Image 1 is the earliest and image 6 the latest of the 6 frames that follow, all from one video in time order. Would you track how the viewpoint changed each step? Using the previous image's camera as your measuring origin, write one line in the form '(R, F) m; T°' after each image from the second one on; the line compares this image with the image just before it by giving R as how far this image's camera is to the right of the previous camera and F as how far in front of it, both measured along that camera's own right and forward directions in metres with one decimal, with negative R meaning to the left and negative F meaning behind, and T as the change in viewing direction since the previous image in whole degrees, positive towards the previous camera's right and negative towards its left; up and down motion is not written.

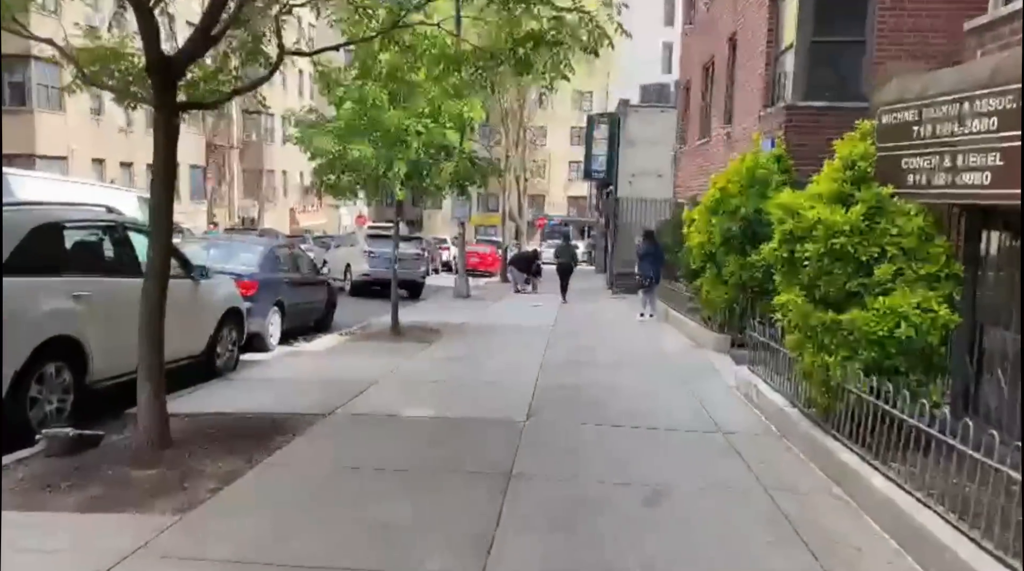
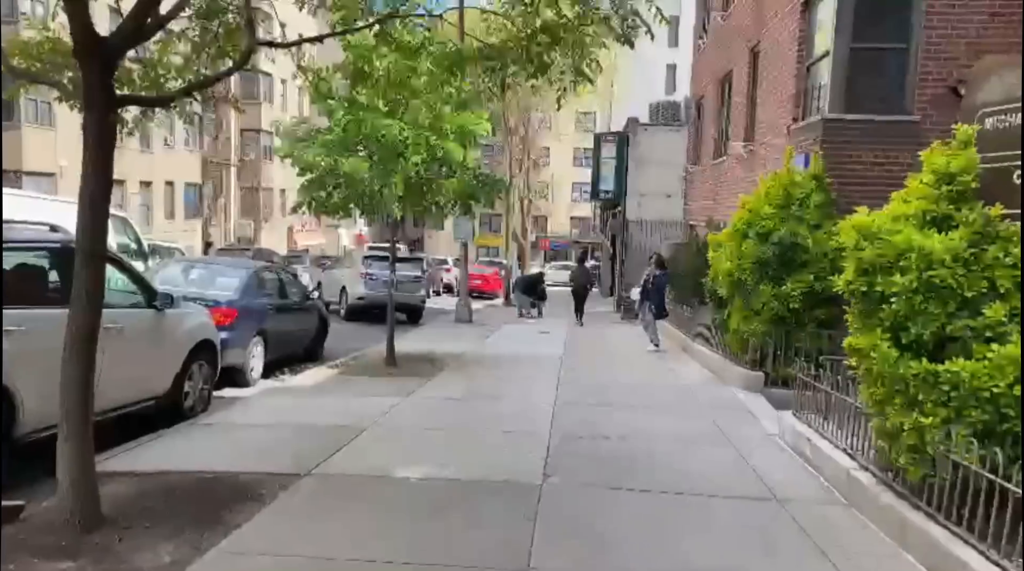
(-0.1, +1.0) m; 0°
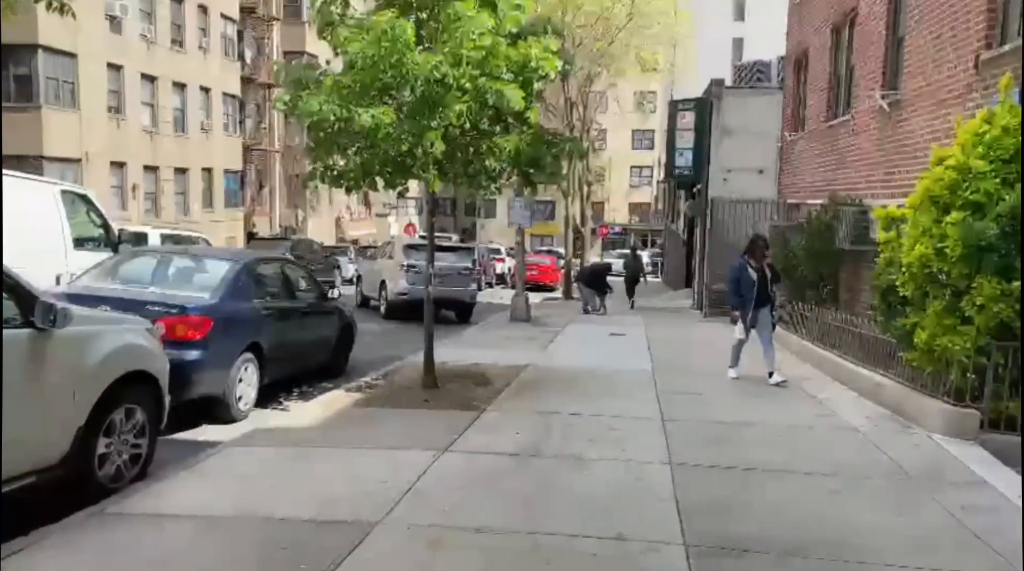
(-0.2, +2.9) m; -3°
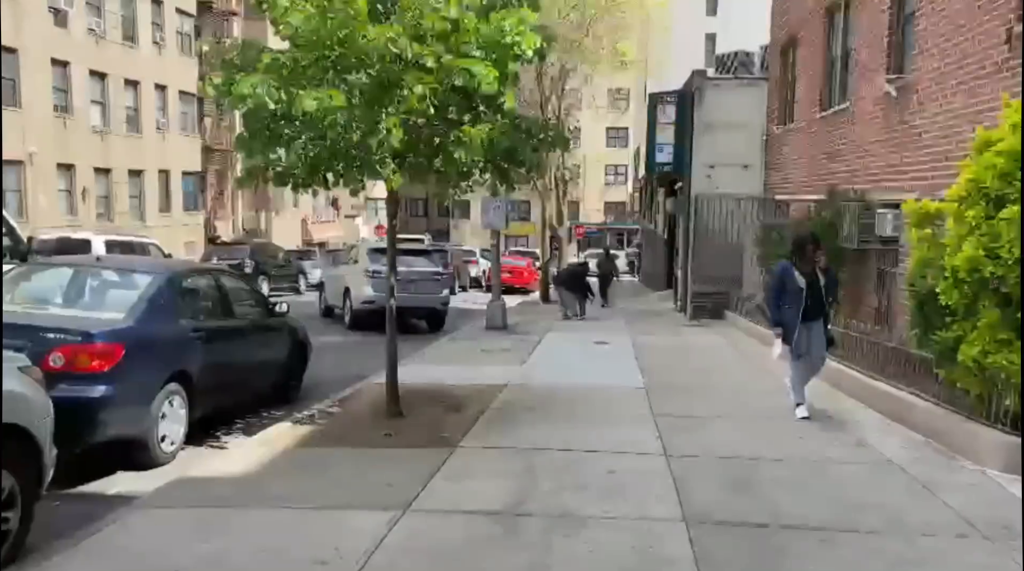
(0.0, +1.1) m; +2°
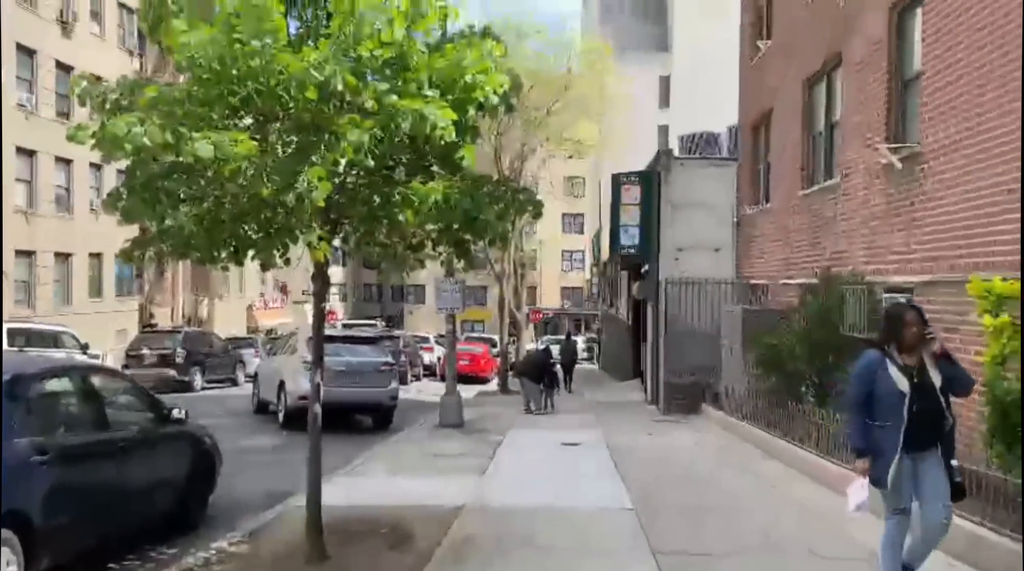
(0.0, +1.5) m; +3°
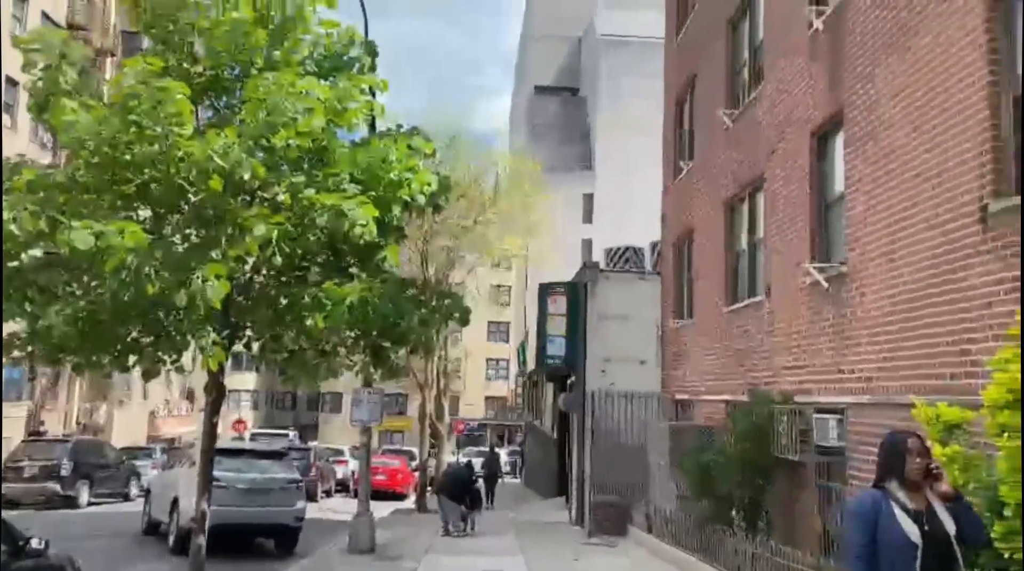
(0.0, +0.5) m; +5°
